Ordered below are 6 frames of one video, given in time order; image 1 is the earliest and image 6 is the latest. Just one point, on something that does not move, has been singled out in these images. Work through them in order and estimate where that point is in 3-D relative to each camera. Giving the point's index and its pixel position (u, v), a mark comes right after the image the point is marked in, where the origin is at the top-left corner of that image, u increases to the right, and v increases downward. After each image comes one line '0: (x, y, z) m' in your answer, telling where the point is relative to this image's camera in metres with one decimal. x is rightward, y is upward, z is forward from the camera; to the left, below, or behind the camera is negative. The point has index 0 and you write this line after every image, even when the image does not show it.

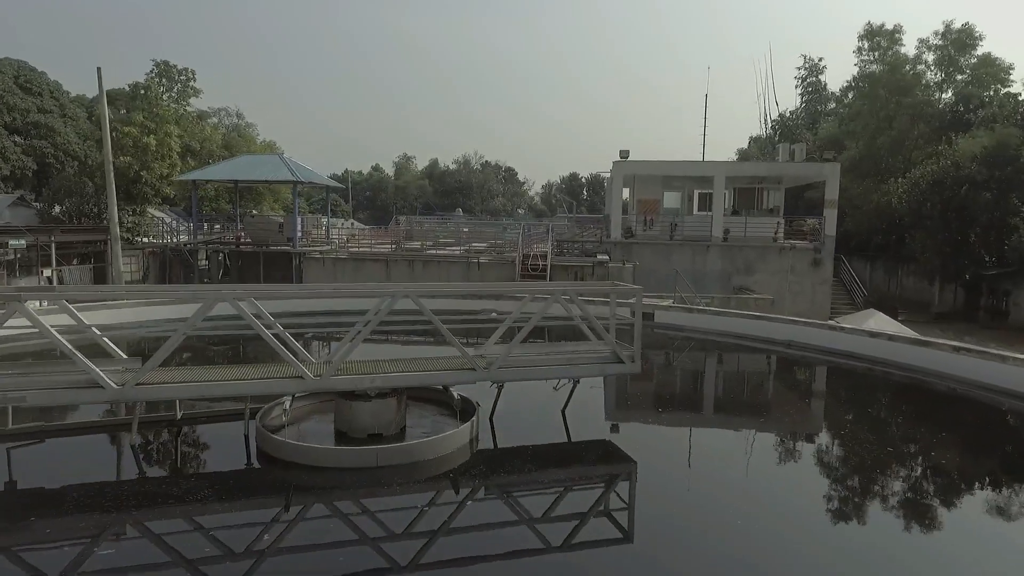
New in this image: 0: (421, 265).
0: (-2.8, +0.7, +19.2) m
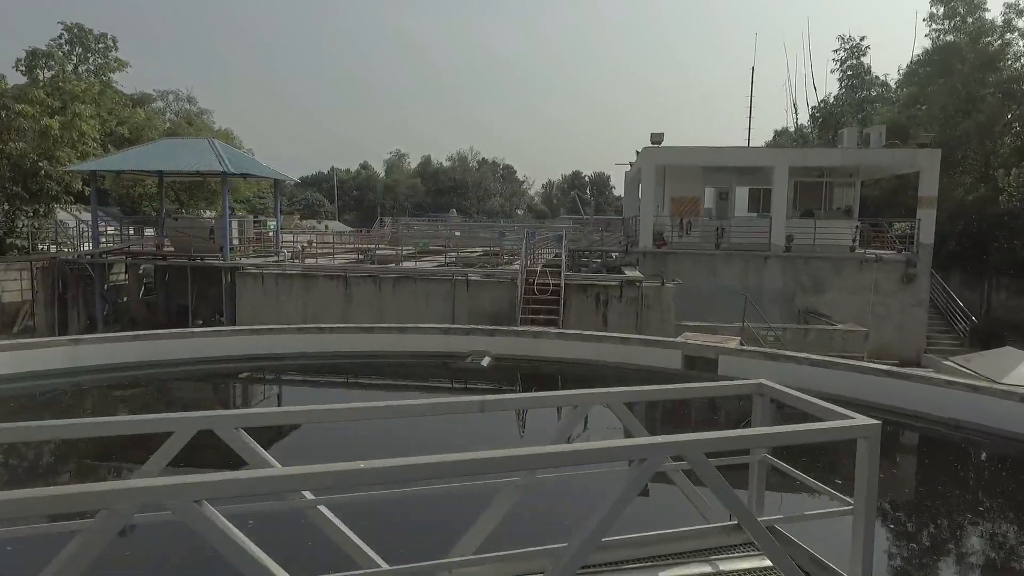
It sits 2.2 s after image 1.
0: (-2.8, +0.1, +14.5) m
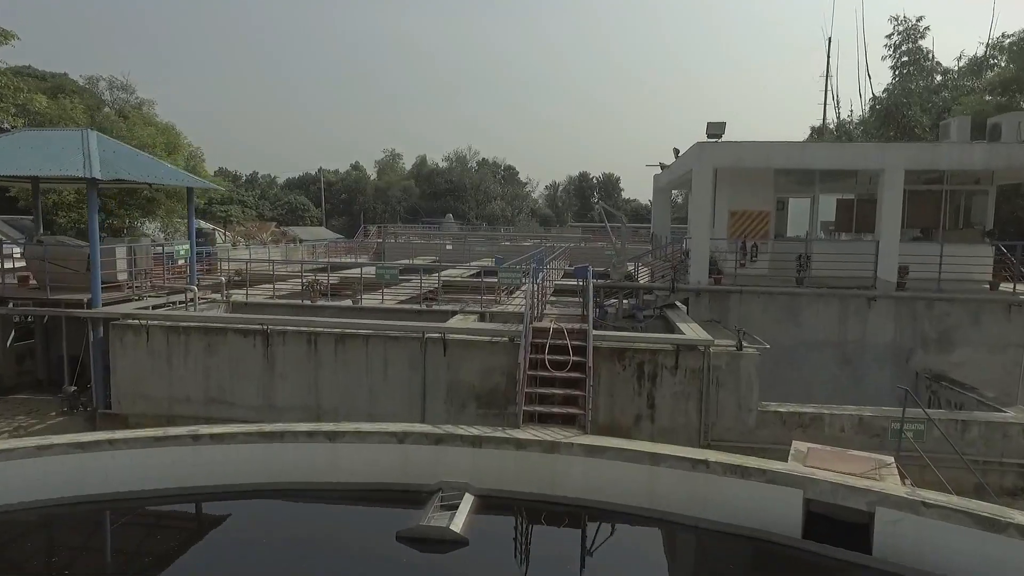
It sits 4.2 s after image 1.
0: (-2.8, -0.9, +9.9) m
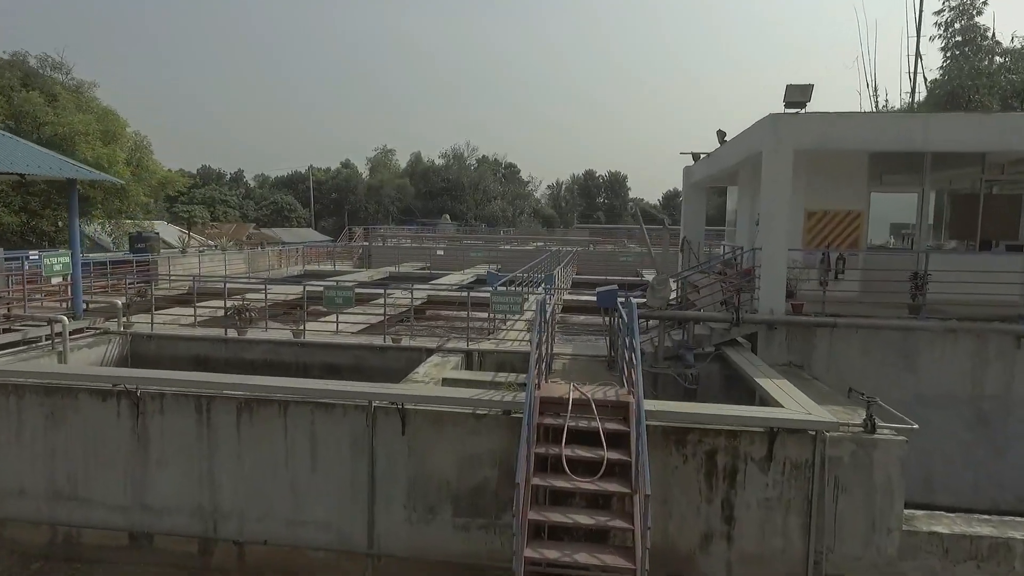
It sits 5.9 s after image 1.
0: (-2.8, -1.3, +6.5) m
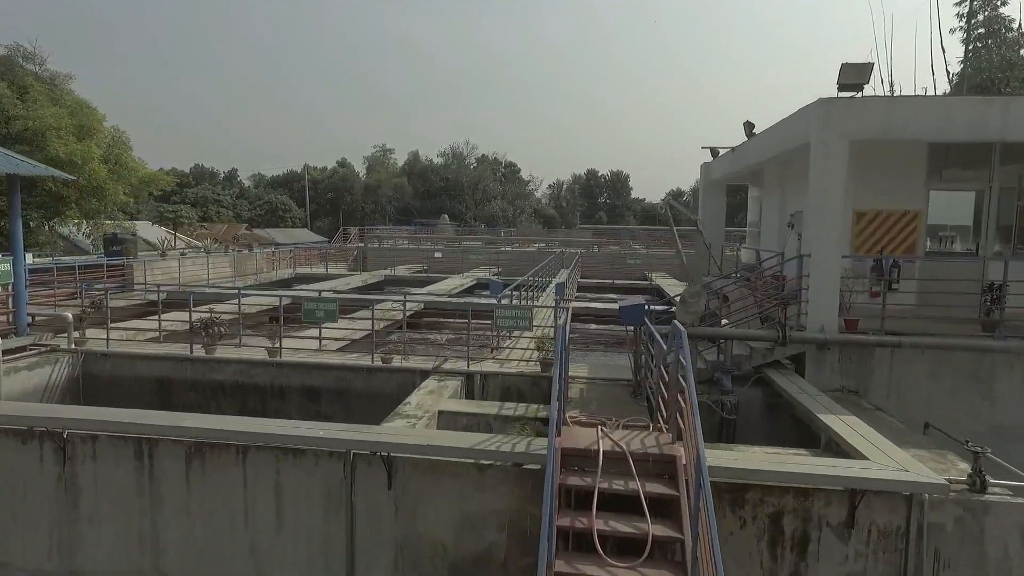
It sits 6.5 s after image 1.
0: (-2.8, -1.4, +5.3) m
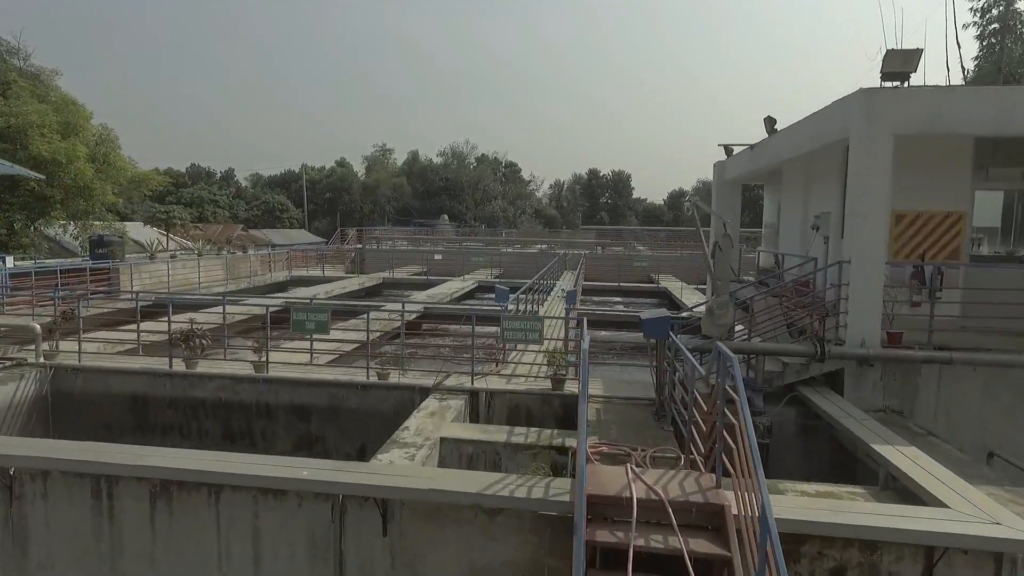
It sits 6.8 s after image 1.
0: (-2.7, -1.5, +4.6) m
